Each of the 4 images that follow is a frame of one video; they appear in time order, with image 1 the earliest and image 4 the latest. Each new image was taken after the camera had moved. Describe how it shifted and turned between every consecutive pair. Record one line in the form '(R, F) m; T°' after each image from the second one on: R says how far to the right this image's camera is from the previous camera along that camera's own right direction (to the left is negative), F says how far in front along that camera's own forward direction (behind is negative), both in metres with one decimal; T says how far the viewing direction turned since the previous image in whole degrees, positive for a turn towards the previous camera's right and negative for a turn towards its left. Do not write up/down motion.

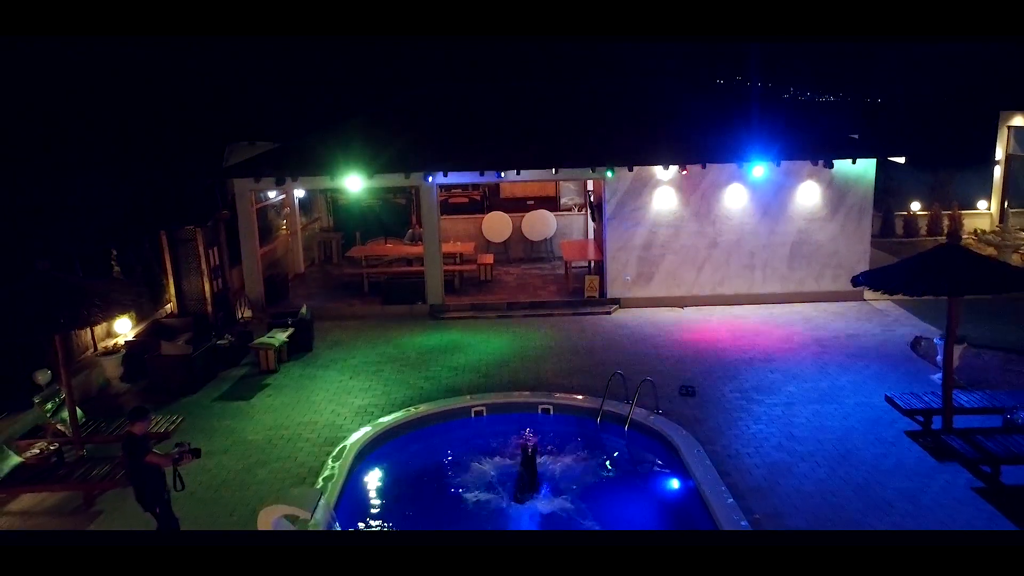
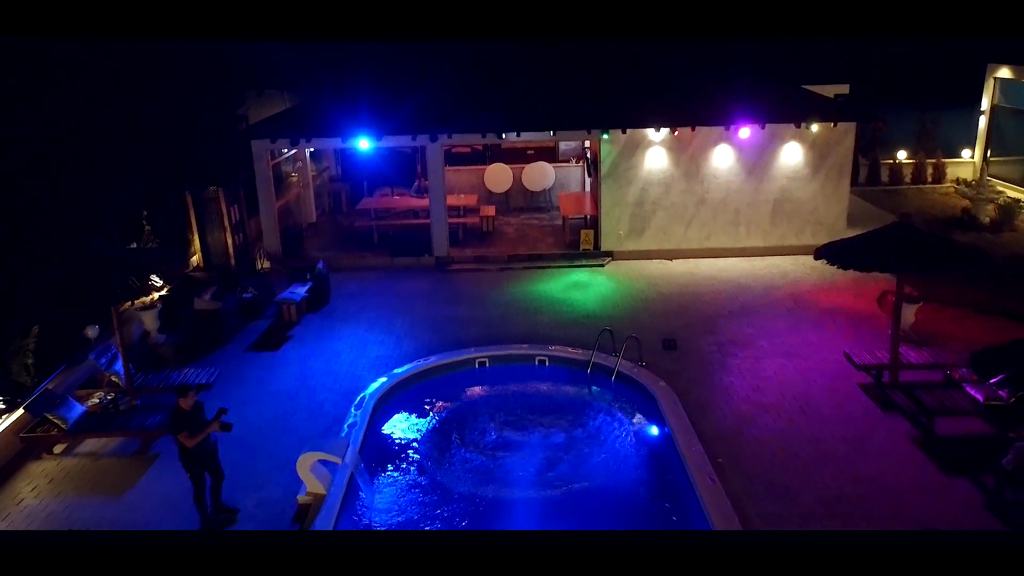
(0.0, -1.1) m; 0°
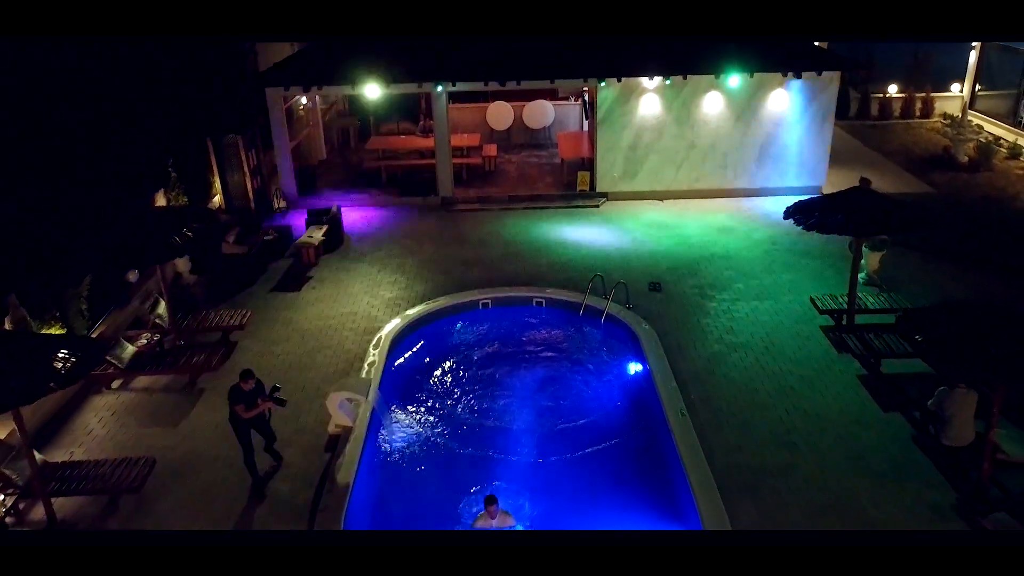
(0.0, -1.1) m; 0°
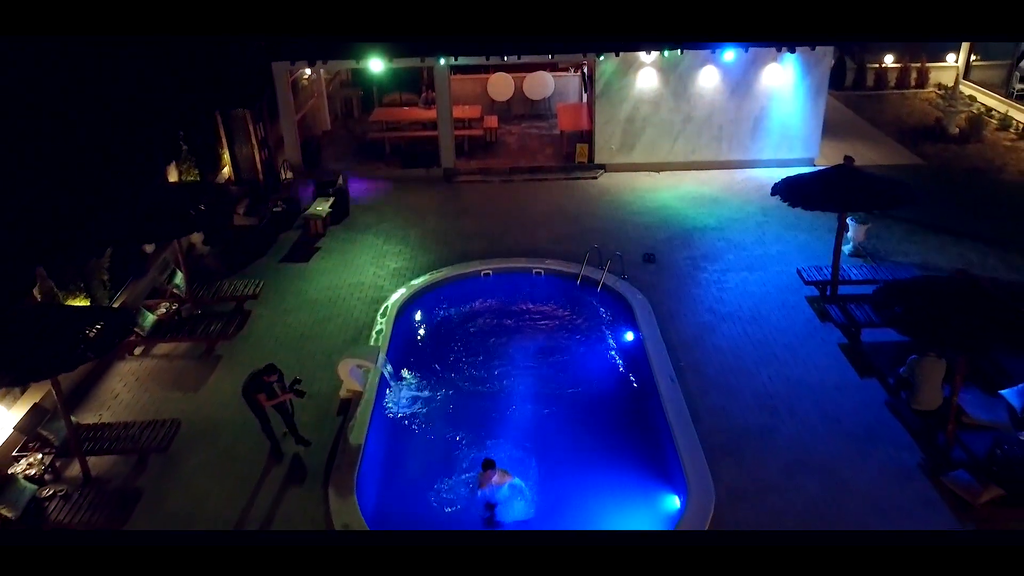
(0.0, -0.6) m; 0°
